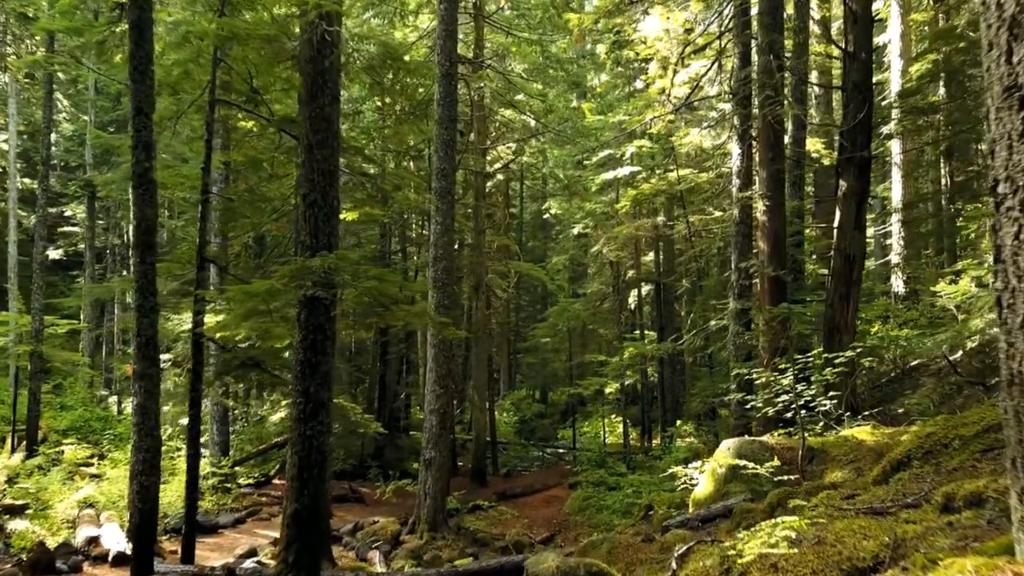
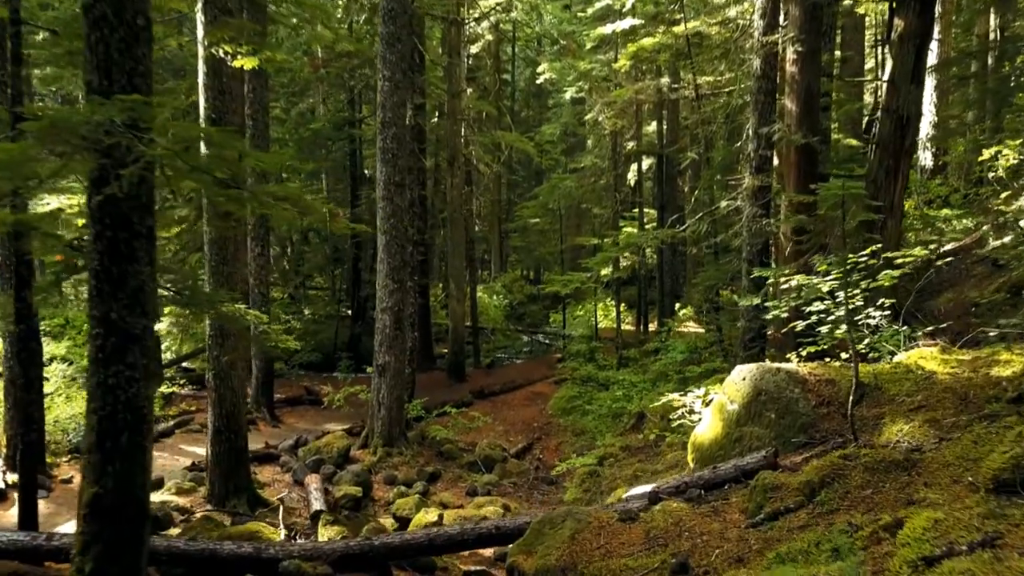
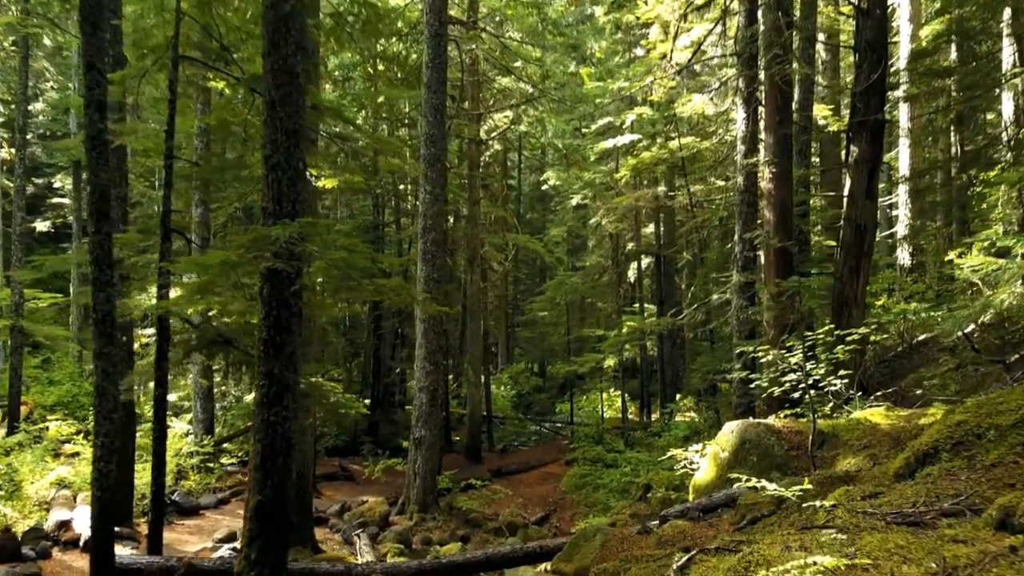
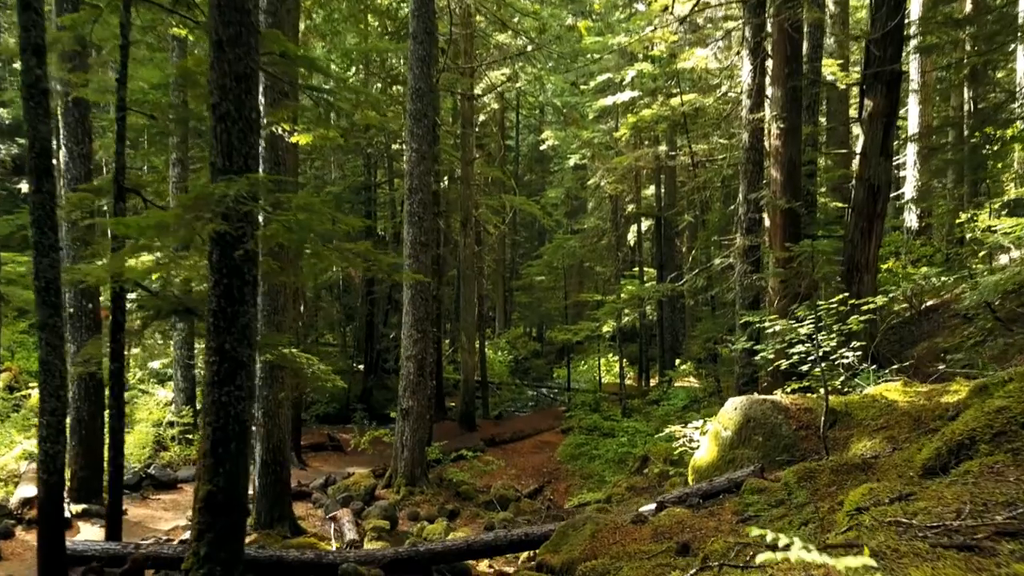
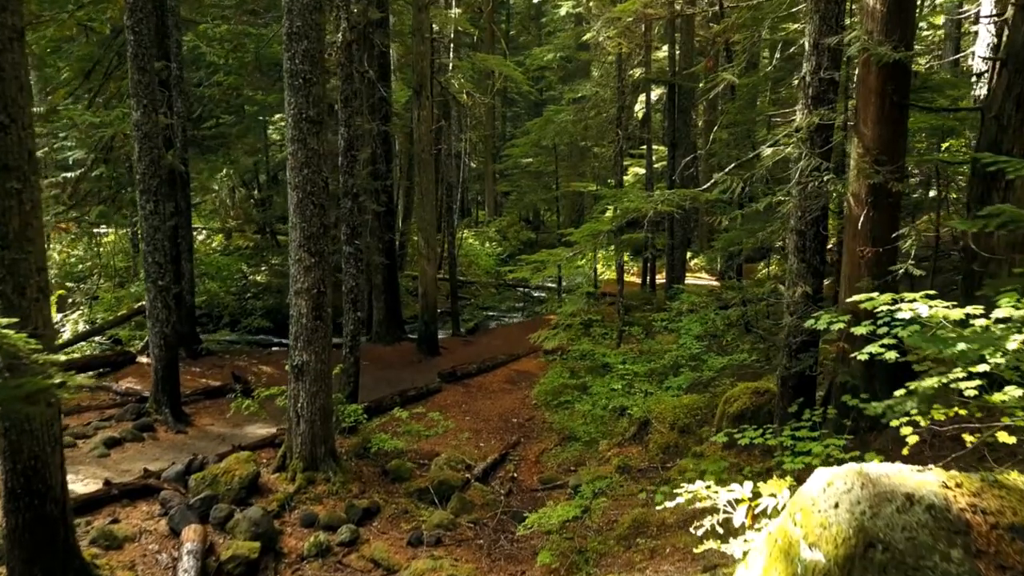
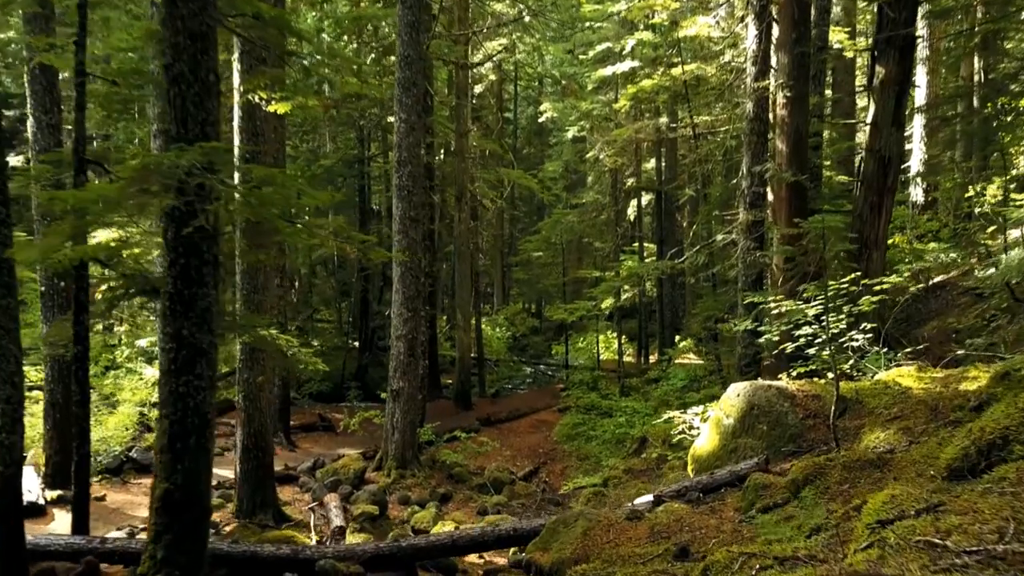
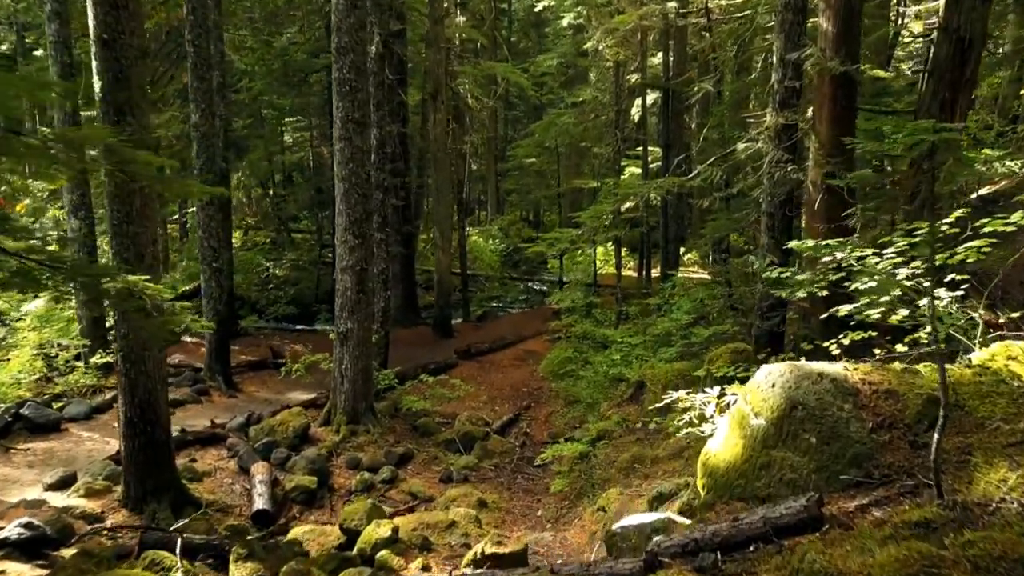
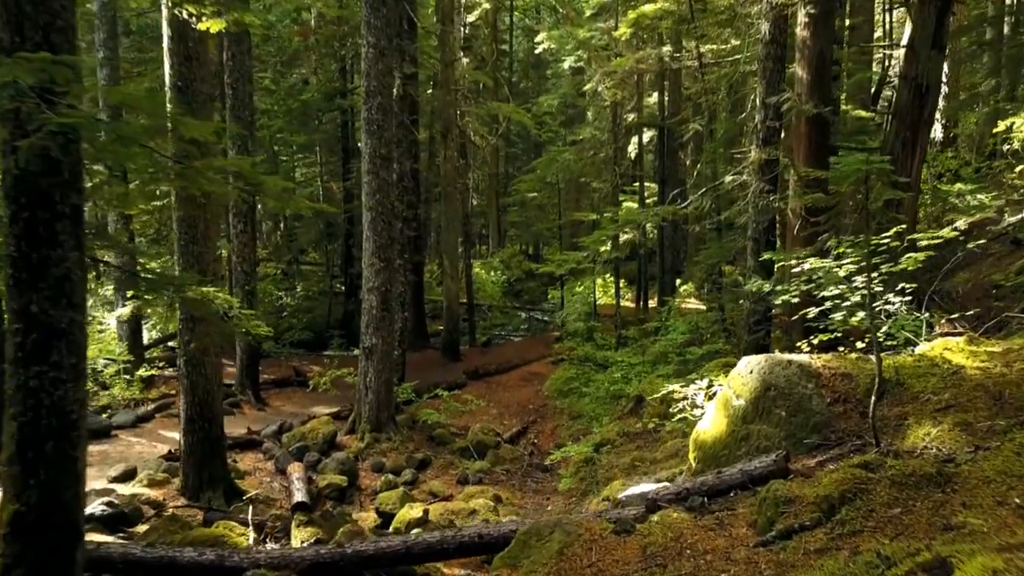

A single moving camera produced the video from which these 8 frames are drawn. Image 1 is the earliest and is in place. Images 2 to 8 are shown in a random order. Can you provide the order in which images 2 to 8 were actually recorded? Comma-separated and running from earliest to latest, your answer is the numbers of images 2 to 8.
3, 4, 6, 2, 8, 7, 5
